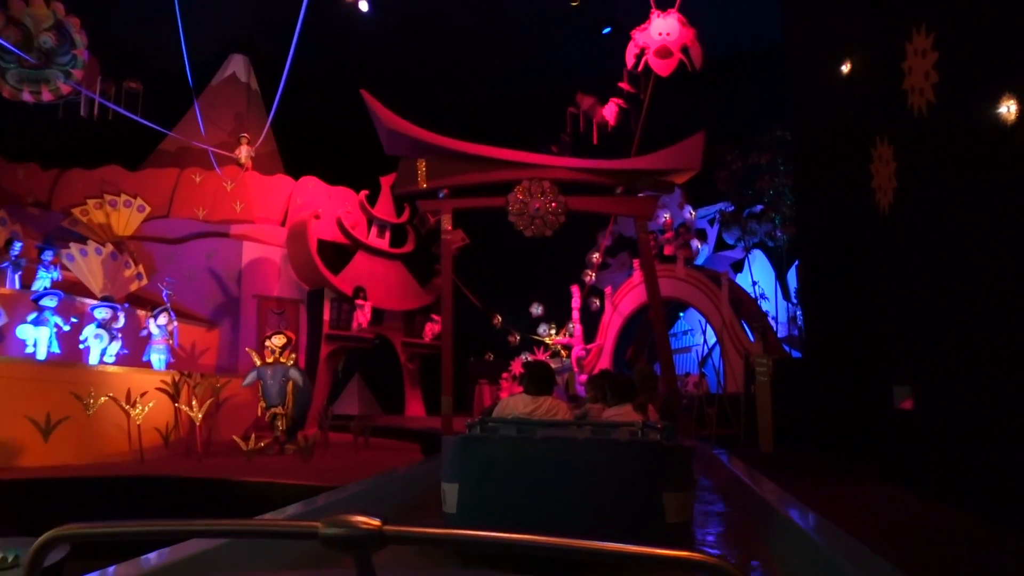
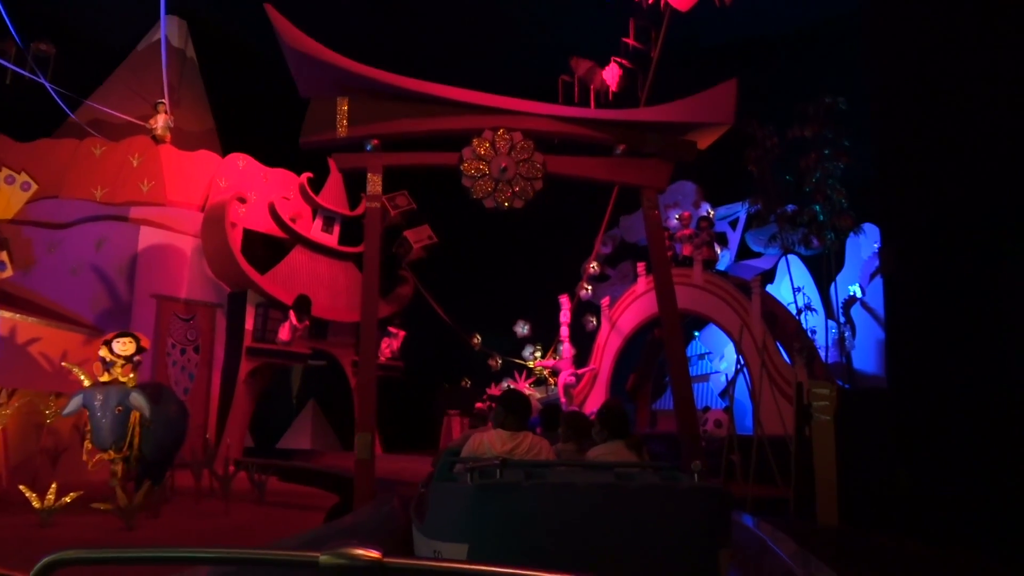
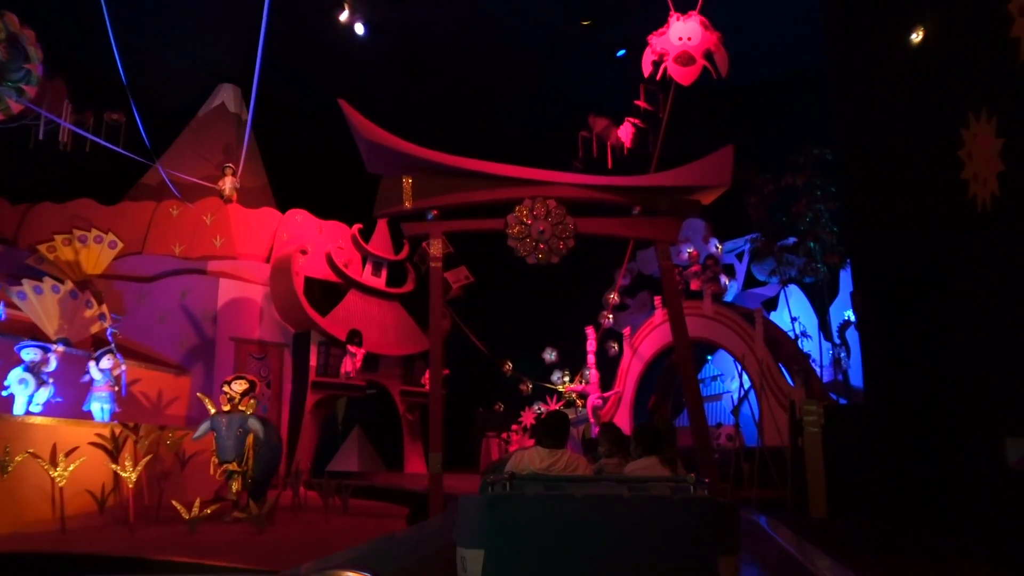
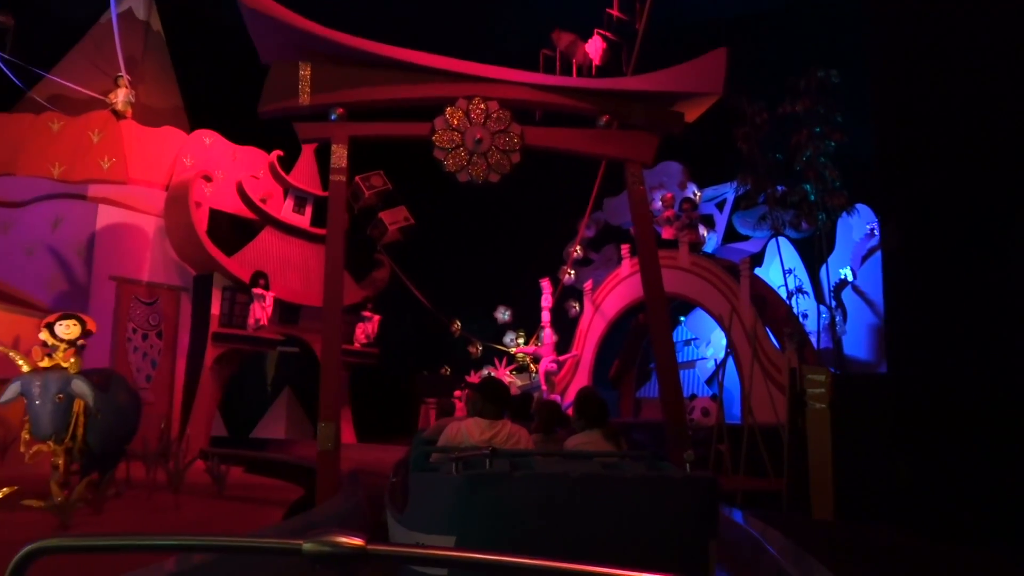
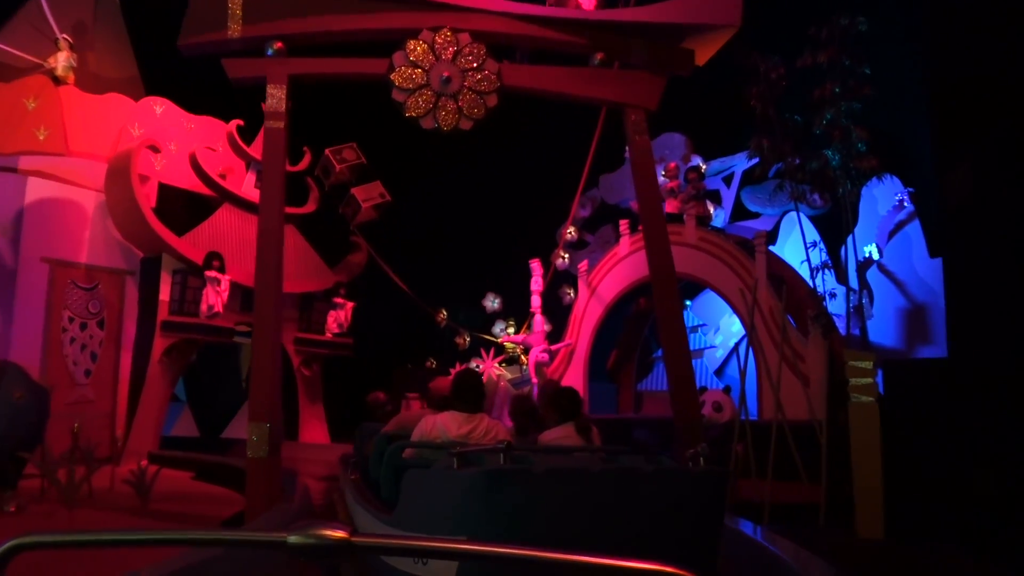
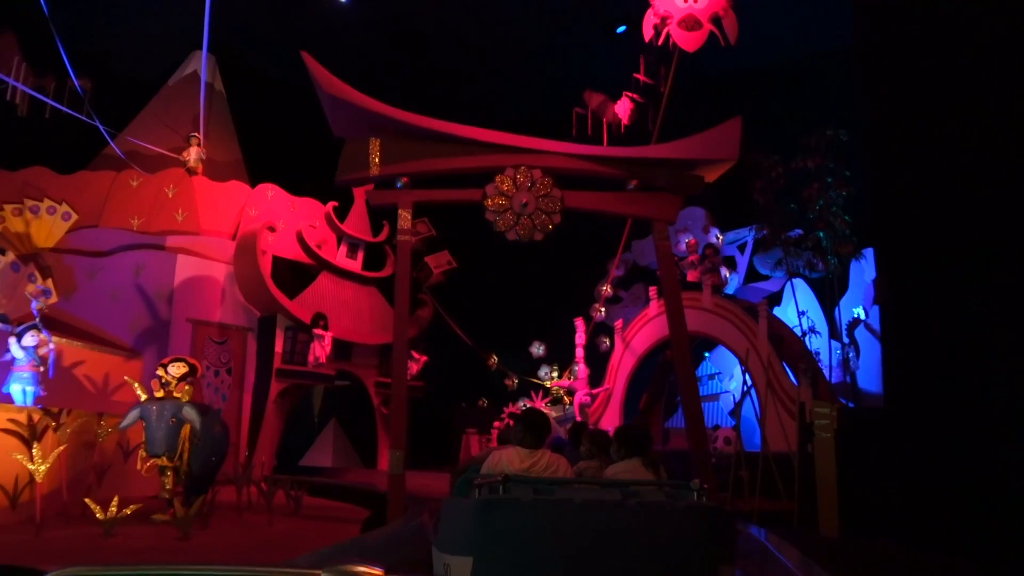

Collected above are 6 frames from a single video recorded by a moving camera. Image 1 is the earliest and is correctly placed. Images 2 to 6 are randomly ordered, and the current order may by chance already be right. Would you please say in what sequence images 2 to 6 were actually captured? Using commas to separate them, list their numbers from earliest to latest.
3, 6, 2, 4, 5
